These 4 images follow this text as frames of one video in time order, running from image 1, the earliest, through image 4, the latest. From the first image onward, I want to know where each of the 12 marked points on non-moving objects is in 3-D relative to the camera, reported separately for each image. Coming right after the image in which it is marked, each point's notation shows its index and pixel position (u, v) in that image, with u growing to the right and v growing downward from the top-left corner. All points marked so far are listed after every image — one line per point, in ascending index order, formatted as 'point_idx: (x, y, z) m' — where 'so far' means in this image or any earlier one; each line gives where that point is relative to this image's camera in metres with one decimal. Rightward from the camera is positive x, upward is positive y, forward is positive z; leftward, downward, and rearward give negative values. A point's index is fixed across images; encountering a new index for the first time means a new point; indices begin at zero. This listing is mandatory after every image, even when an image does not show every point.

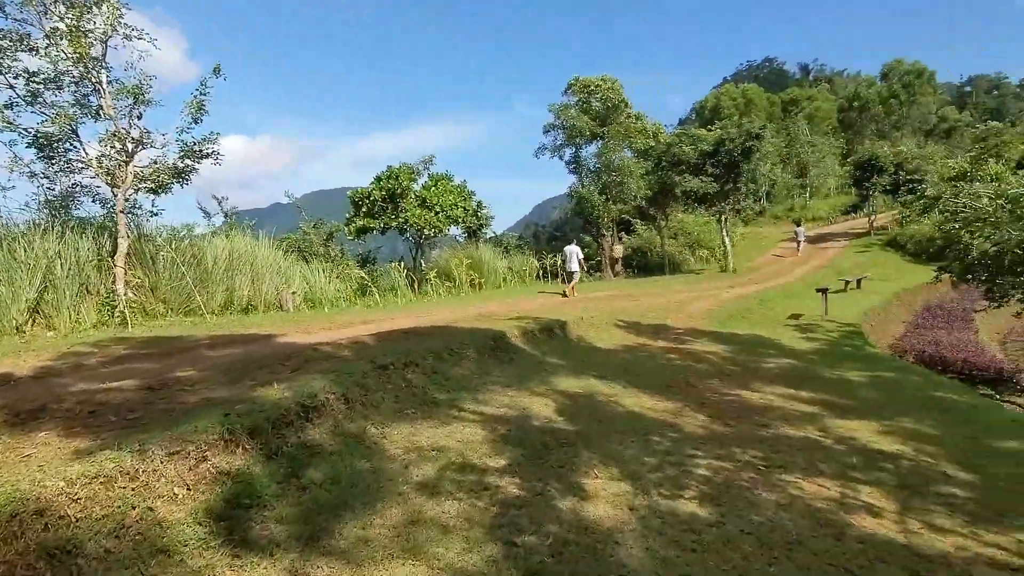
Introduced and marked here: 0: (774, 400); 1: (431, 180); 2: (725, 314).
0: (+2.9, -1.2, +6.9) m
1: (-2.6, +3.4, +19.2) m
2: (+5.3, -0.6, +15.2) m
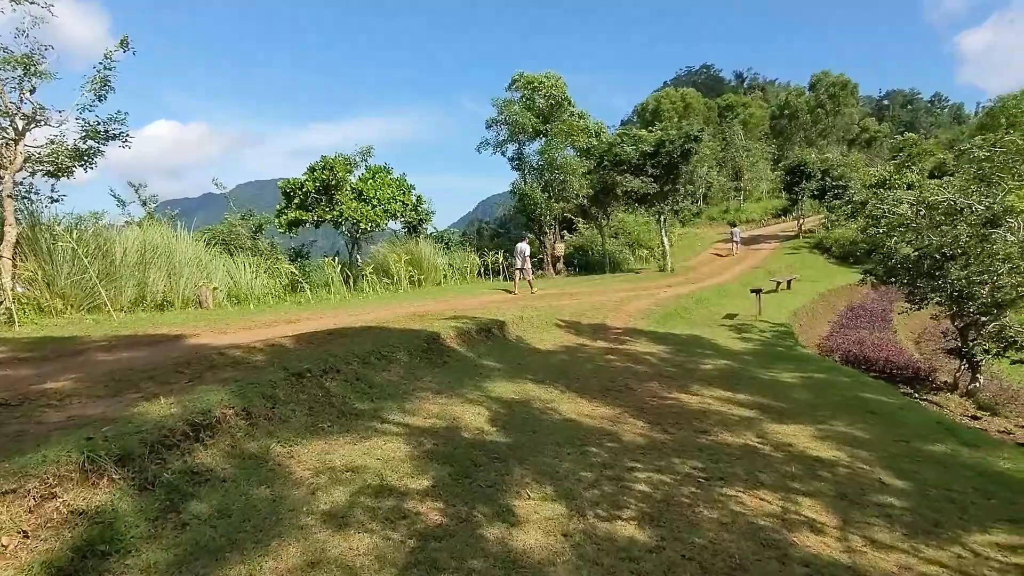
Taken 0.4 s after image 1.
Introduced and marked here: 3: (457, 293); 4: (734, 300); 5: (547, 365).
0: (+2.2, -1.3, +6.7) m
1: (-4.4, +3.5, +18.5) m
2: (+3.8, -0.6, +15.3) m
3: (-1.8, -0.2, +19.4) m
4: (+7.1, -0.4, +19.6) m
5: (+0.4, -1.0, +7.9) m
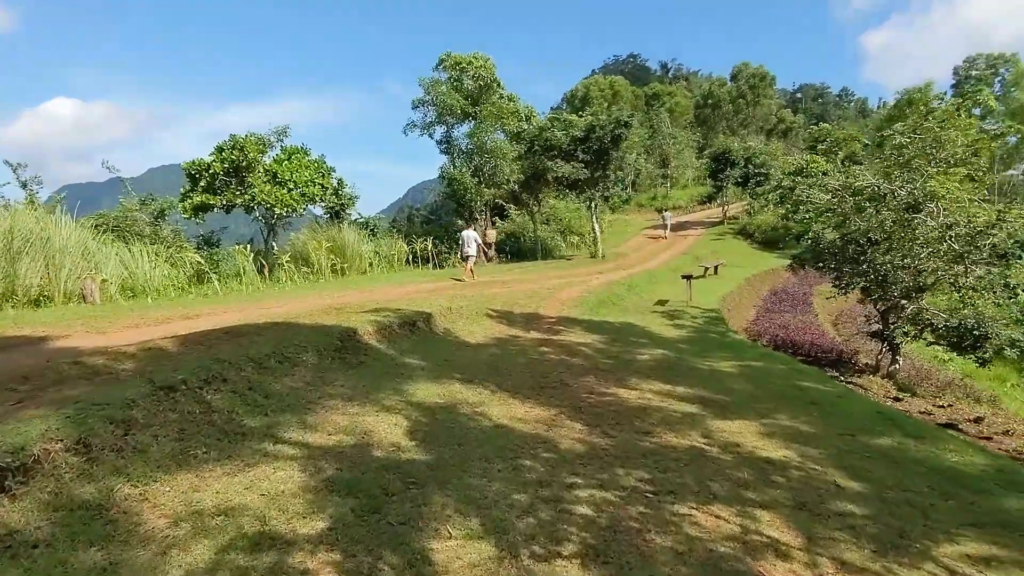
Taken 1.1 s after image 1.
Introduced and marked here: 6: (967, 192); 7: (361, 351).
0: (+1.4, -1.1, +6.3) m
1: (-6.4, +3.8, +17.2) m
2: (+2.1, -0.3, +15.0) m
3: (-3.9, +0.2, +18.5) m
4: (+4.9, +0.1, +19.6) m
5: (-0.4, -0.9, +7.3) m
6: (+8.3, +1.7, +11.2) m
7: (-1.6, -0.7, +6.5) m
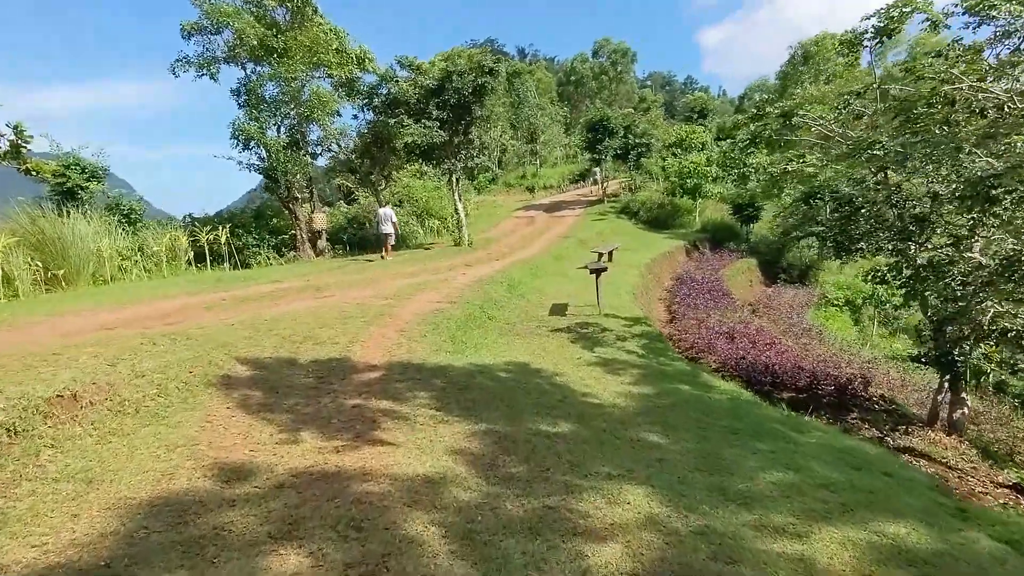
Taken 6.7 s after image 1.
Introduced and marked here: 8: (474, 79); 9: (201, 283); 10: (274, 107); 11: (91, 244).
0: (+0.5, -1.4, +0.5) m
1: (-9.7, +3.3, +9.4) m
2: (-0.7, -0.4, +9.0) m
3: (-7.3, -0.2, +11.2) m
4: (+1.0, +0.2, +14.1) m
5: (-1.5, -1.2, +1.0) m
6: (+6.1, +1.9, +6.6) m
7: (-2.5, -1.1, 0.0) m
8: (-1.0, +5.9, +16.7) m
9: (-6.7, +0.1, +13.2) m
10: (-6.9, +5.3, +17.9) m
11: (-8.9, +0.9, +12.7) m
